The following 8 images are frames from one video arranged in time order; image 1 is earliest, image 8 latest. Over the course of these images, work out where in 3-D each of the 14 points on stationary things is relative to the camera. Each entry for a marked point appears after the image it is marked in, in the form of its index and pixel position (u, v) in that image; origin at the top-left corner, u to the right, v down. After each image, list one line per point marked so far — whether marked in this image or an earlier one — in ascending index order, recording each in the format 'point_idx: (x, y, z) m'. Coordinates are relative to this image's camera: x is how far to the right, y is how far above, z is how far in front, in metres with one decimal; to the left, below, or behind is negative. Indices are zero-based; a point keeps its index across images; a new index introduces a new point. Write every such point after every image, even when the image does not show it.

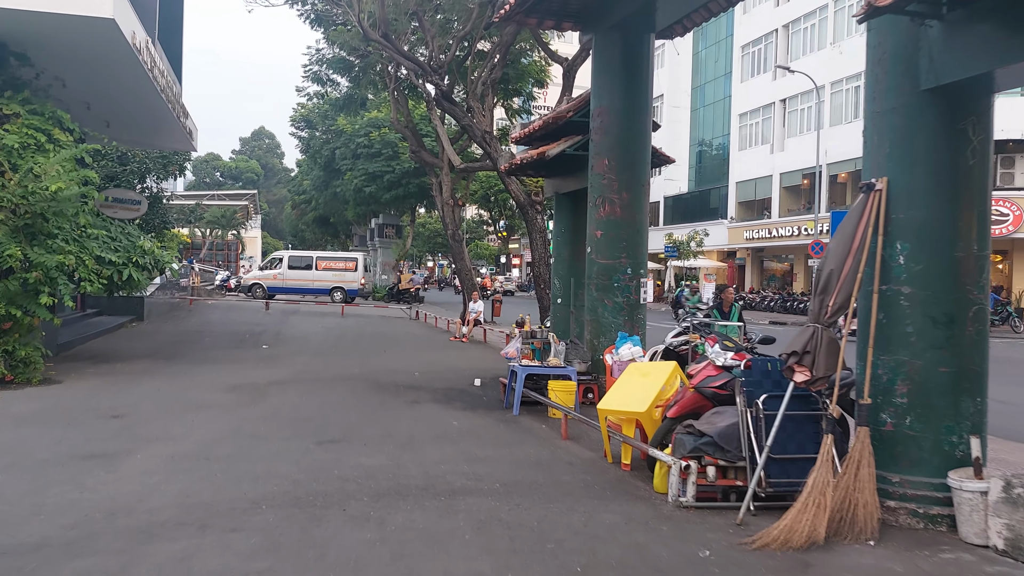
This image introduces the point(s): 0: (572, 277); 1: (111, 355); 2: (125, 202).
0: (+0.8, +0.1, +10.9) m
1: (-6.1, -1.0, +12.9) m
2: (-8.1, +1.8, +17.8) m
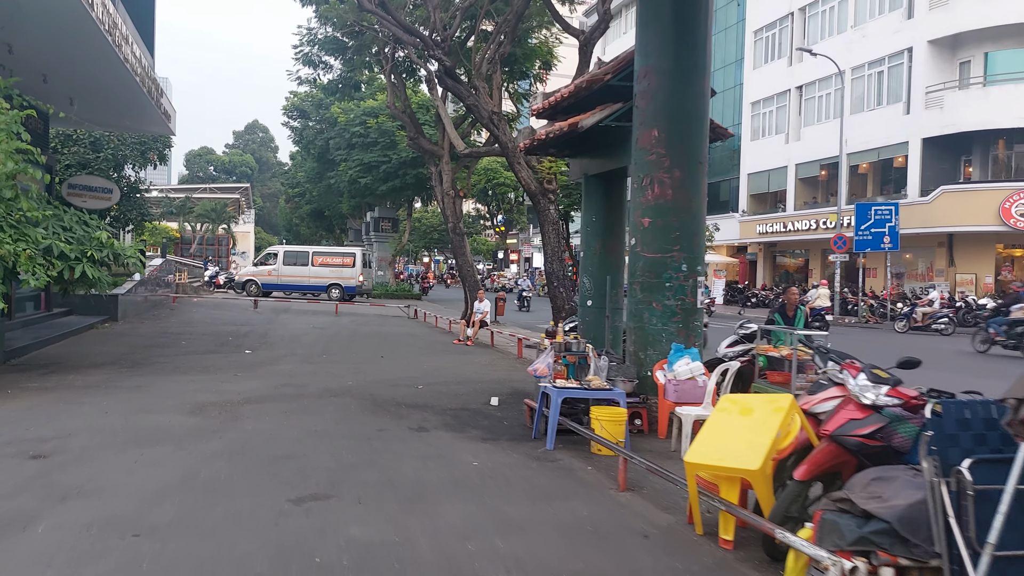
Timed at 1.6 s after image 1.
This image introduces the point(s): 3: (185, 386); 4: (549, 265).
0: (+1.0, +0.1, +9.2) m
1: (-5.8, -1.0, +11.1) m
2: (-7.9, +1.9, +16.0) m
3: (-3.6, -1.1, +9.4) m
4: (+0.7, +0.4, +16.1) m
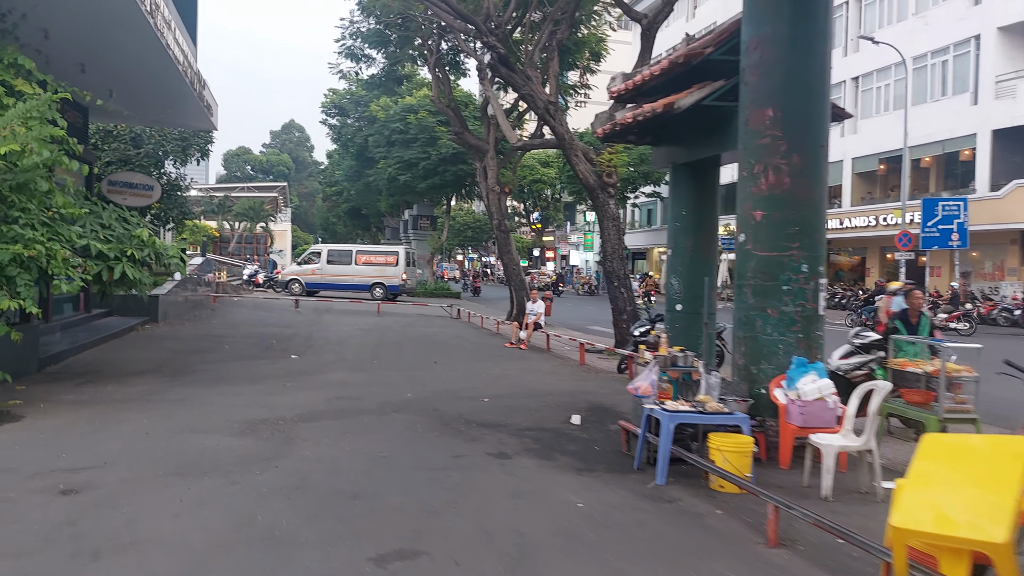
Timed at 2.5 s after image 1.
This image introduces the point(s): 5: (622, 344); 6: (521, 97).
0: (+1.8, +0.1, +8.2) m
1: (-5.0, -1.0, +10.4) m
2: (-6.9, +1.9, +15.3) m
3: (-2.8, -1.1, +8.5) m
4: (+1.7, +0.4, +15.1) m
5: (+2.0, -1.0, +15.1) m
6: (+0.2, +3.5, +15.5) m
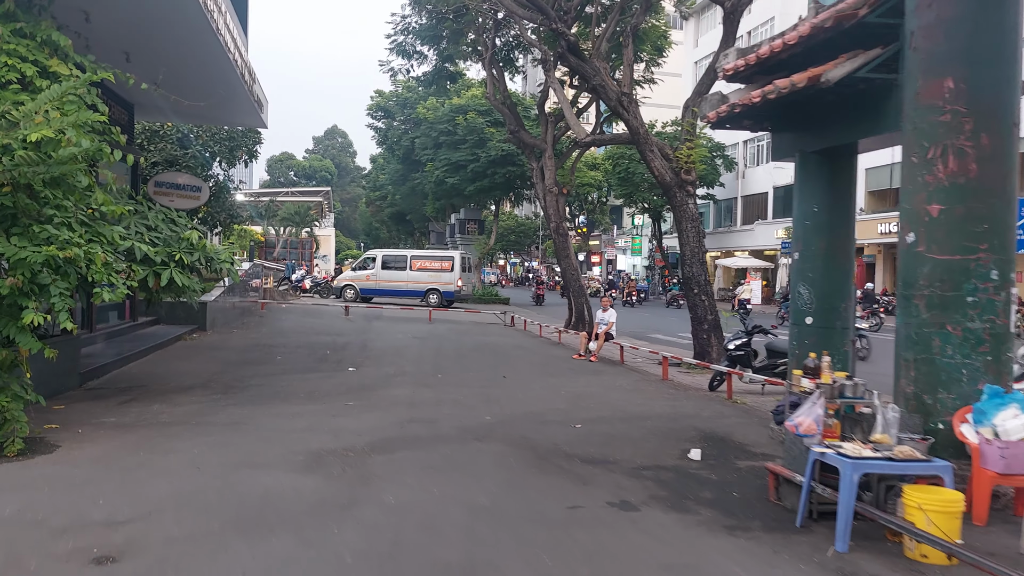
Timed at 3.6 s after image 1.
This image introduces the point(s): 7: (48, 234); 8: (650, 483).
0: (+2.7, 0.0, +7.0) m
1: (-4.0, -1.1, +9.5) m
2: (-5.7, +1.7, +14.5) m
3: (-2.0, -1.2, +7.5) m
4: (+2.9, +0.3, +13.9) m
5: (+3.1, -1.1, +13.8) m
6: (+1.4, +3.4, +14.4) m
7: (-3.4, +0.4, +6.3) m
8: (+0.9, -1.3, +5.5) m
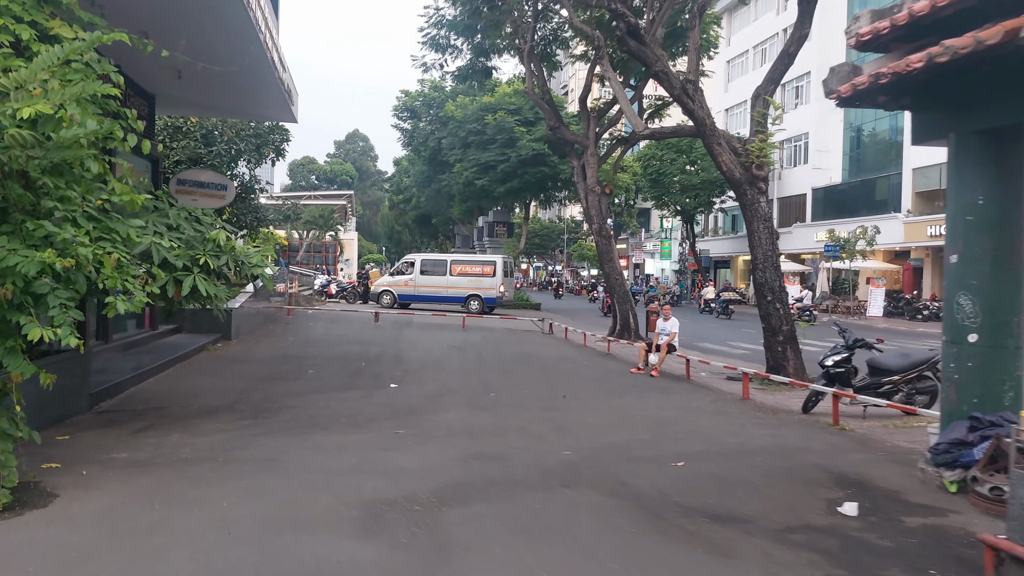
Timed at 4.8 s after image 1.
0: (+3.3, 0.0, +5.7) m
1: (-3.3, -1.2, +8.3) m
2: (-4.9, +1.6, +13.4) m
3: (-1.3, -1.3, +6.3) m
4: (+3.7, +0.2, +12.6) m
5: (+3.9, -1.2, +12.5) m
6: (+2.2, +3.3, +13.1) m
7: (-2.8, +0.3, +5.1) m
8: (+1.5, -1.3, +4.2) m
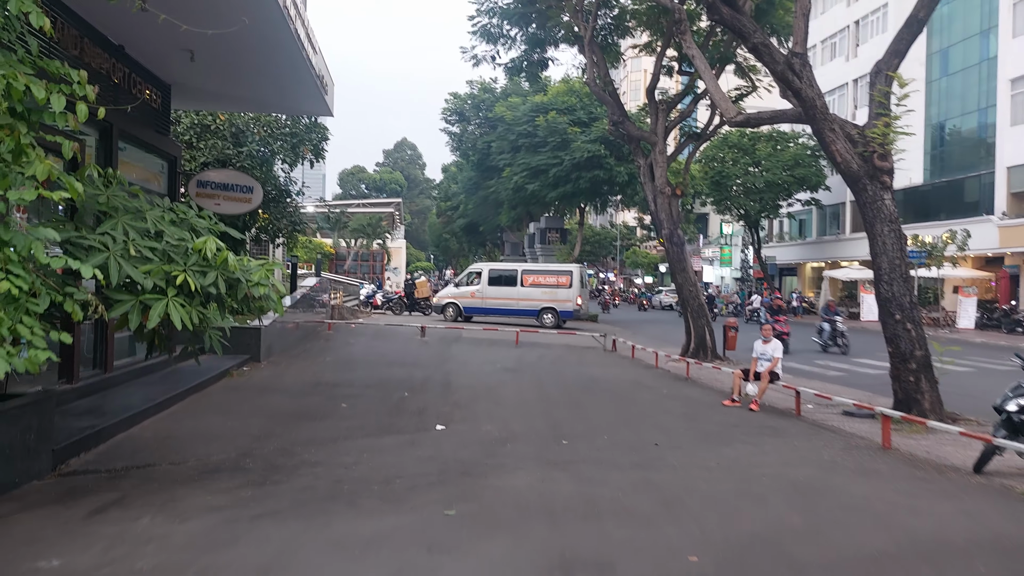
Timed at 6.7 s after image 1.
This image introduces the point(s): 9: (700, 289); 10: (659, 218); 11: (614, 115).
0: (+3.8, -0.2, +3.5) m
1: (-2.7, -1.4, +6.5) m
2: (-3.9, +1.4, +11.7) m
3: (-0.8, -1.4, +4.4) m
4: (+4.6, 0.0, +10.4) m
5: (+4.8, -1.4, +10.2) m
6: (+3.1, +3.1, +11.0) m
7: (-2.4, +0.2, +3.2) m
8: (+1.9, -1.5, +2.1) m
9: (+4.1, 0.0, +18.3) m
10: (+3.3, +1.6, +18.9) m
11: (+2.4, +4.0, +19.5) m
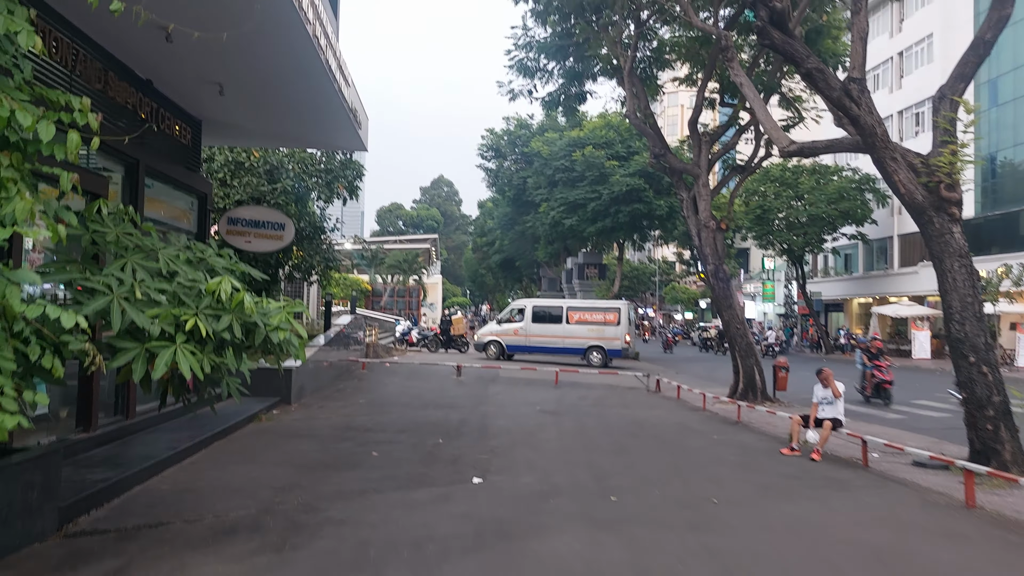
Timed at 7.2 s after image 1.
0: (+4.0, -0.3, +2.8) m
1: (-2.4, -1.7, +6.0) m
2: (-3.4, +0.9, +11.3) m
3: (-0.6, -1.6, +3.8) m
4: (+5.0, -0.5, +9.6) m
5: (+5.2, -1.9, +9.4) m
6: (+3.6, +2.6, +10.4) m
7: (-2.2, 0.0, +2.8) m
8: (+2.0, -1.6, +1.4) m
9: (+4.9, -0.8, +17.5) m
10: (+4.1, +0.8, +18.2) m
11: (+3.2, +3.1, +18.9) m
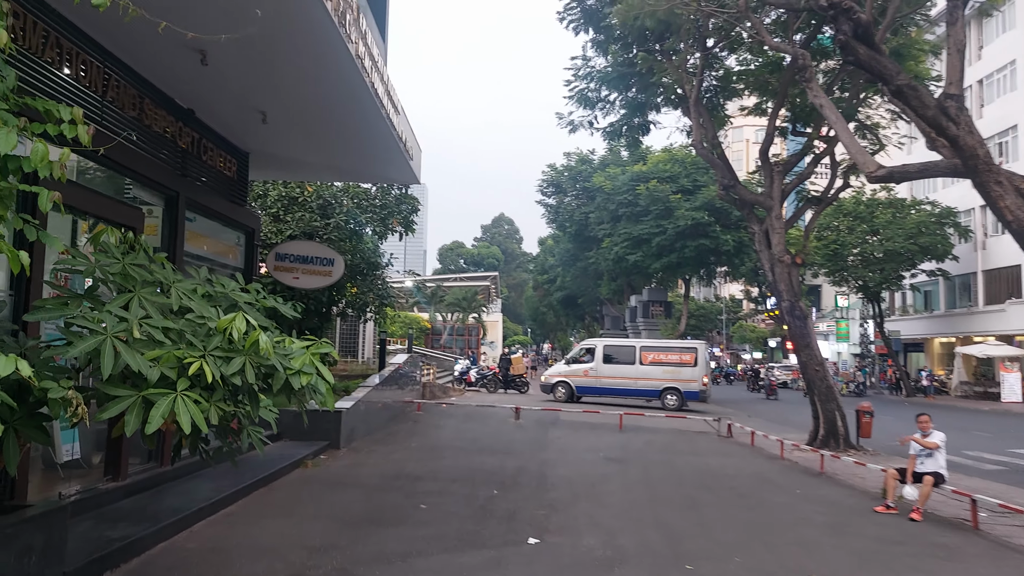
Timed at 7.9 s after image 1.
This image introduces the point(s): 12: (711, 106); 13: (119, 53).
0: (+4.1, -0.4, +1.7) m
1: (-2.0, -1.9, +5.3) m
2: (-2.6, +0.4, +10.8) m
3: (-0.4, -1.8, +3.0) m
4: (+5.7, -0.8, +8.4) m
5: (+5.8, -2.2, +8.1) m
6: (+4.2, +2.2, +9.5) m
7: (-2.1, -0.1, +2.2) m
8: (+2.0, -1.6, +0.4) m
9: (+6.1, -1.6, +16.3) m
10: (+5.4, 0.0, +17.1) m
11: (+4.5, +2.3, +18.0) m
12: (+4.5, +4.2, +19.4) m
13: (-3.4, +2.0, +7.3) m
